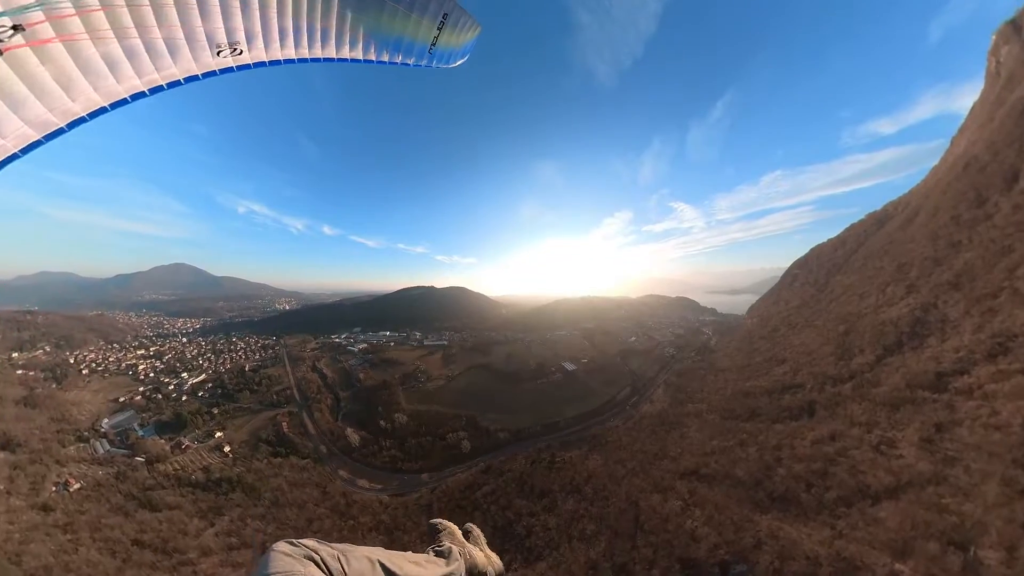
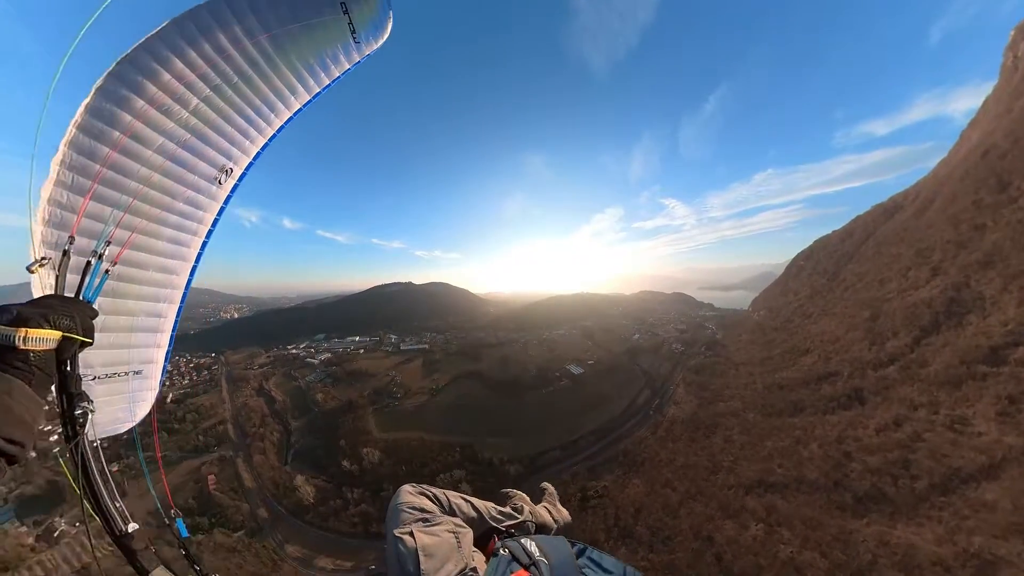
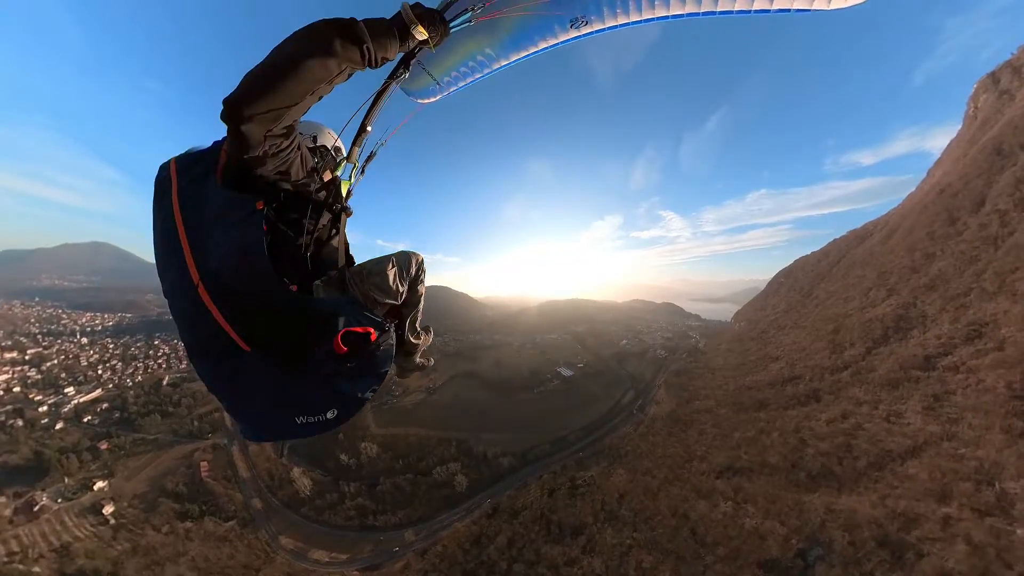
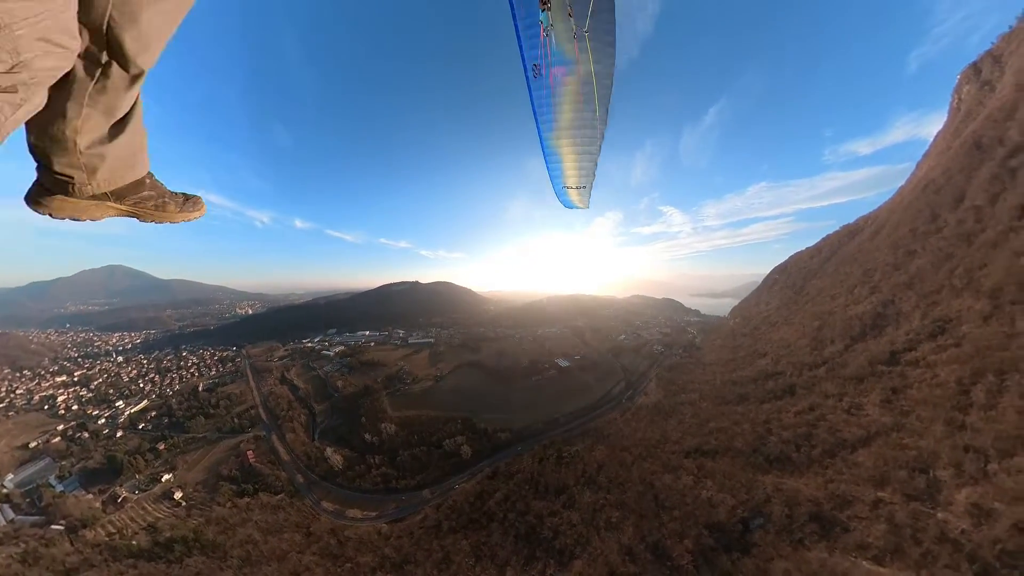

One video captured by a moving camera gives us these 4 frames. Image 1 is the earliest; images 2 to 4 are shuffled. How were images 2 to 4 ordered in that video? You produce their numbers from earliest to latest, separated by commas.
4, 3, 2
